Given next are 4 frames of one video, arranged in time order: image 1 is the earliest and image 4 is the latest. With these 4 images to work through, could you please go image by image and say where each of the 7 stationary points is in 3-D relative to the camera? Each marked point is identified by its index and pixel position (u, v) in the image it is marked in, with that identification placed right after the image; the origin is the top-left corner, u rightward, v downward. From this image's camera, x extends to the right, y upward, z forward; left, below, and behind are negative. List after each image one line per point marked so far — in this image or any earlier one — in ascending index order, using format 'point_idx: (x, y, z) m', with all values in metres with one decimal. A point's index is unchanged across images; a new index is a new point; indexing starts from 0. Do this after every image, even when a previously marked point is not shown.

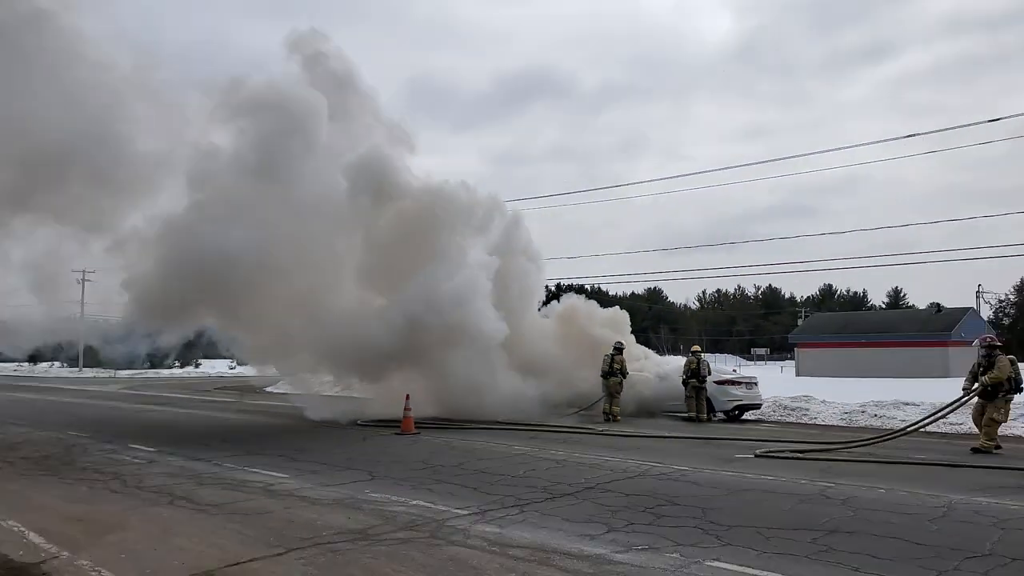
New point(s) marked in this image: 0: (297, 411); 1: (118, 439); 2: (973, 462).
0: (-6.5, -3.7, +13.6) m
1: (-7.6, -3.9, +10.4) m
2: (+9.0, -3.9, +9.3) m
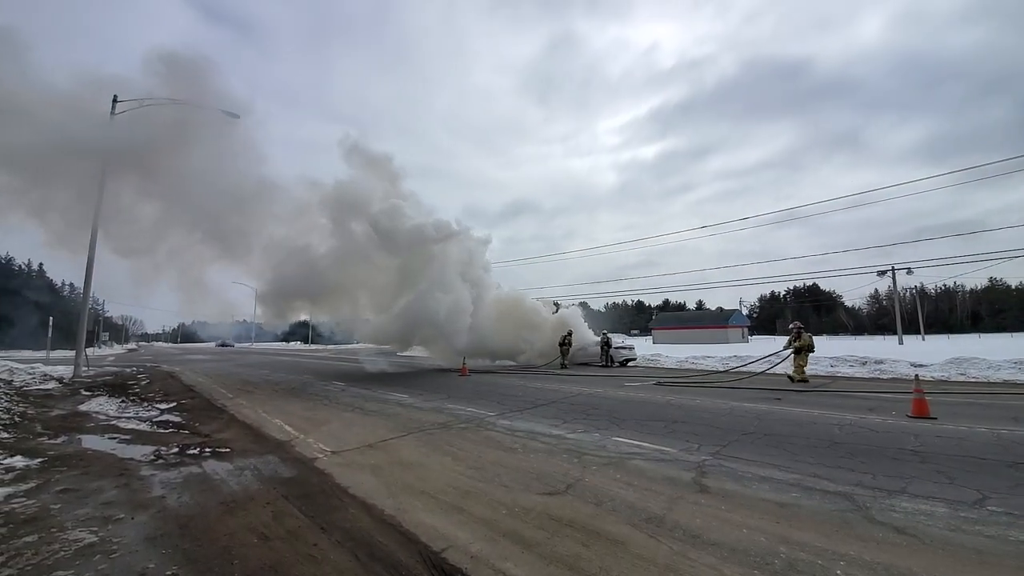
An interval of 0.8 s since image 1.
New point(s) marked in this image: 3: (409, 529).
0: (-6.2, -4.5, +23.5) m
1: (-7.4, -4.7, +20.4) m
2: (+9.1, -4.3, +18.7) m
3: (-1.7, -4.1, +8.2) m
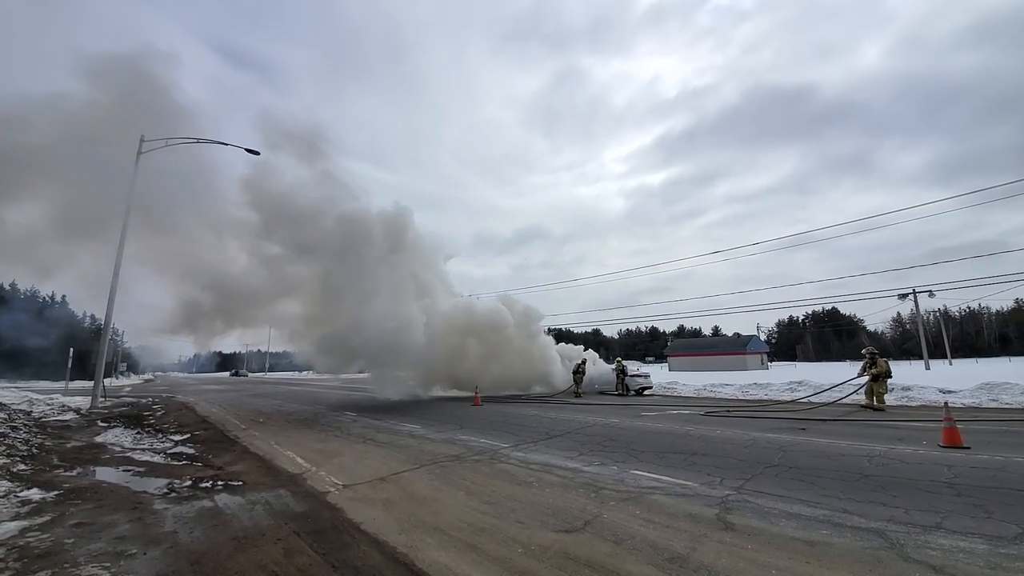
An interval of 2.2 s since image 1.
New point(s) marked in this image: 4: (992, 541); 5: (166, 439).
0: (-5.6, -5.9, +23.3) m
1: (-6.9, -6.0, +20.2) m
2: (+9.6, -5.3, +18.1) m
3: (-1.5, -4.5, +7.9) m
4: (+7.8, -4.1, +8.0) m
5: (-14.0, -6.1, +19.7) m
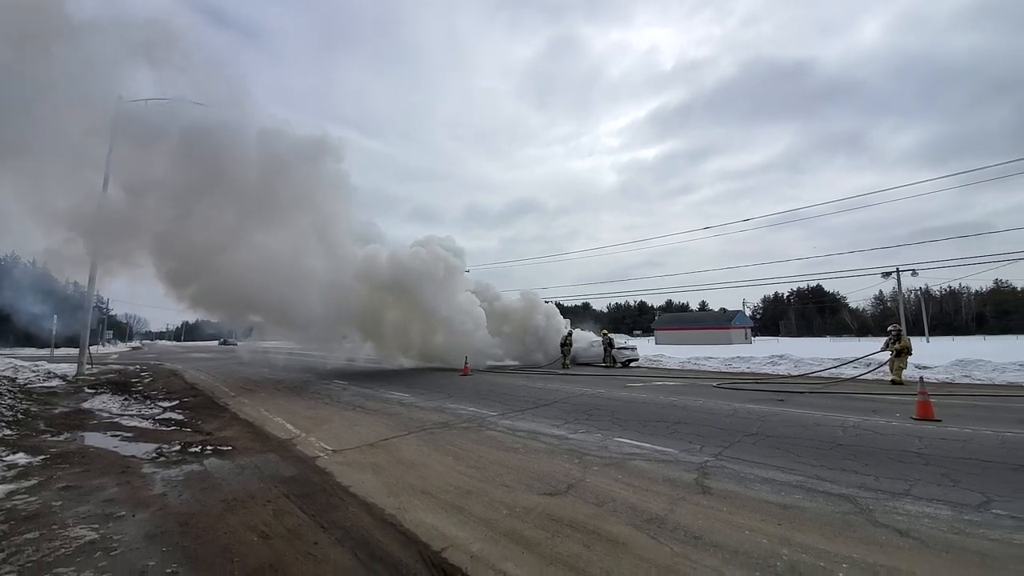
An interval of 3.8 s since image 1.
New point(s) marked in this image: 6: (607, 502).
0: (-6.2, -4.4, +23.5) m
1: (-7.4, -4.7, +20.4) m
2: (+9.2, -4.4, +18.6) m
3: (-1.7, -4.0, +8.1) m
4: (+7.7, -3.8, +8.4) m
5: (-14.4, -4.7, +19.7) m
6: (+1.8, -4.0, +9.2) m
